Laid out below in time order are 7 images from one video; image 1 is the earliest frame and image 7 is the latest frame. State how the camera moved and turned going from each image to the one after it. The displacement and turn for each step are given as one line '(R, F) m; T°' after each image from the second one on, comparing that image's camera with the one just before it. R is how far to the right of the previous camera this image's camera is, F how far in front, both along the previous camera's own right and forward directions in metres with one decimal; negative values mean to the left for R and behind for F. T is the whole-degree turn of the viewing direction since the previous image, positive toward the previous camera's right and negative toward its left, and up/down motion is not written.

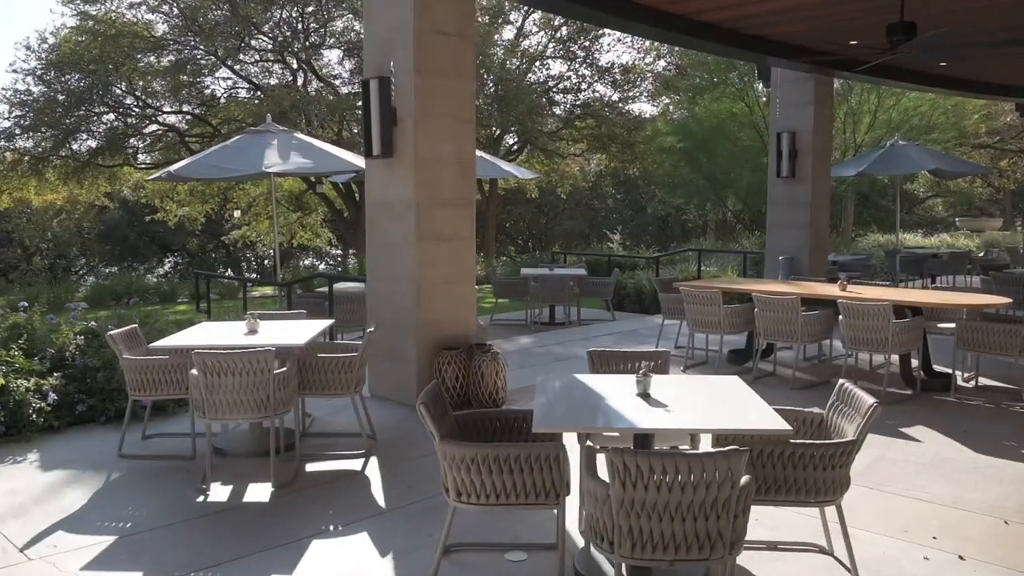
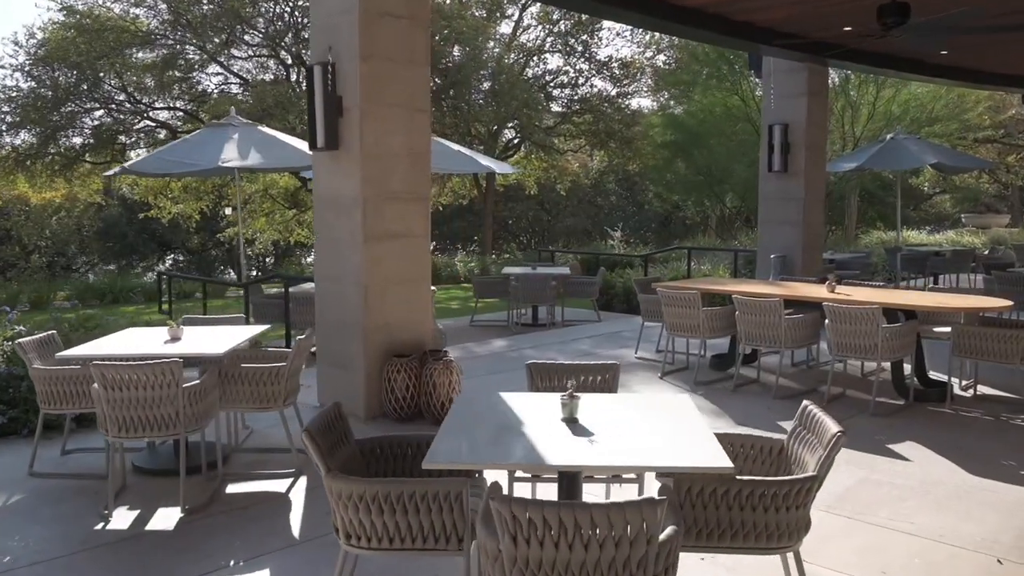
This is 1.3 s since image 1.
(+0.2, +0.4) m; 0°
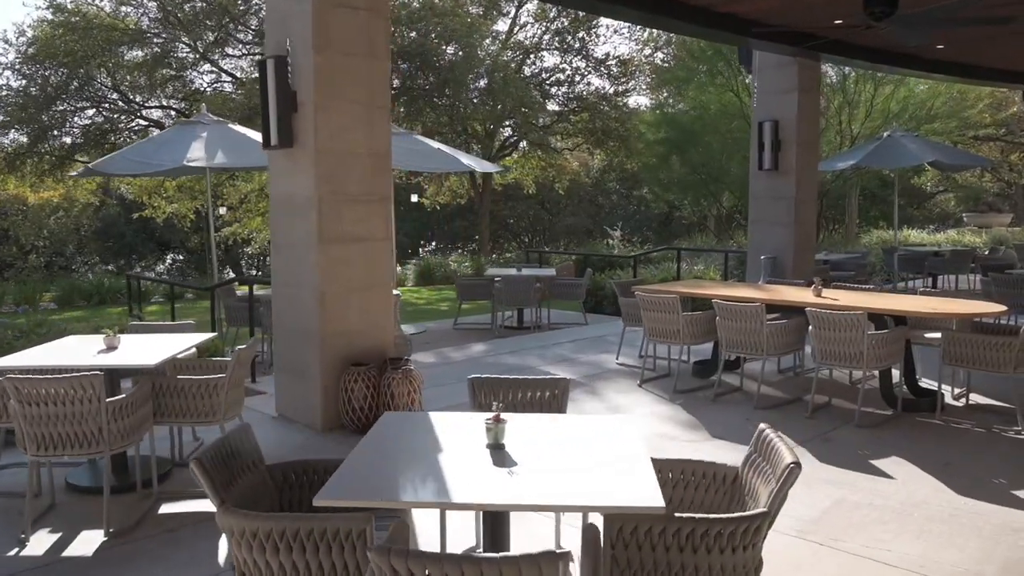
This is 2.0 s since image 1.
(+0.1, +0.3) m; 0°
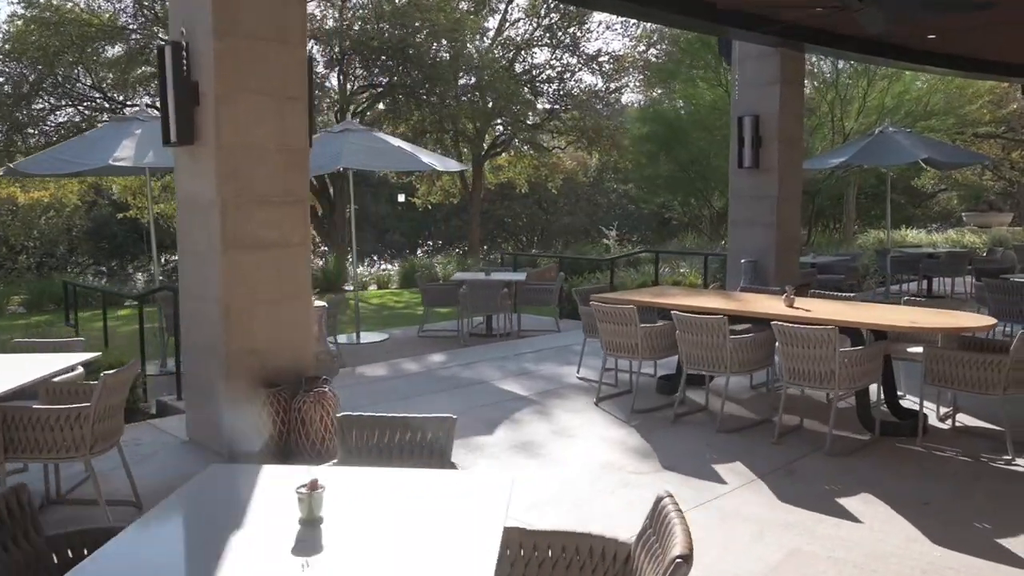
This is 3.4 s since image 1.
(+0.2, +0.5) m; 0°
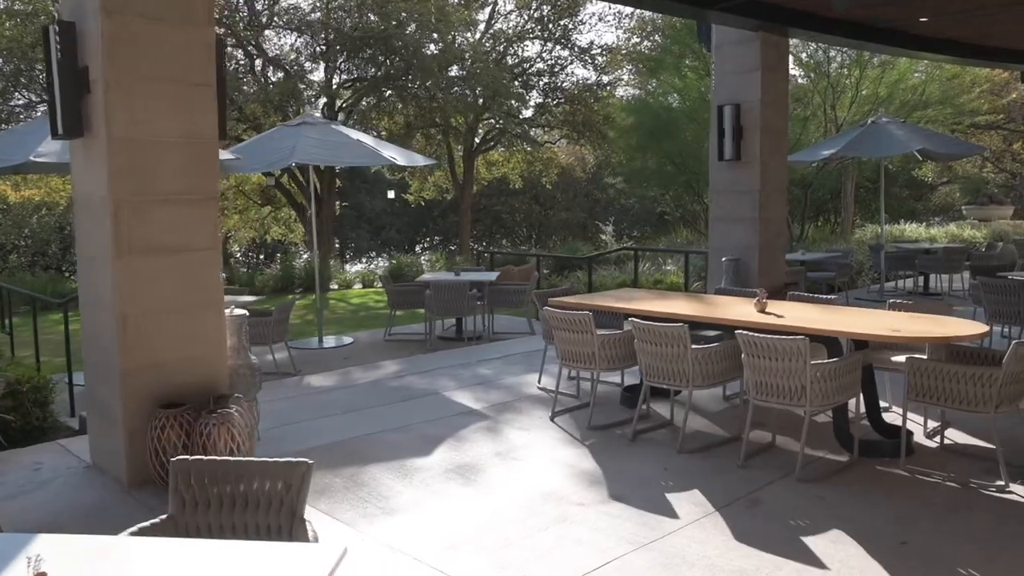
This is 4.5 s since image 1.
(+0.2, +0.5) m; 0°
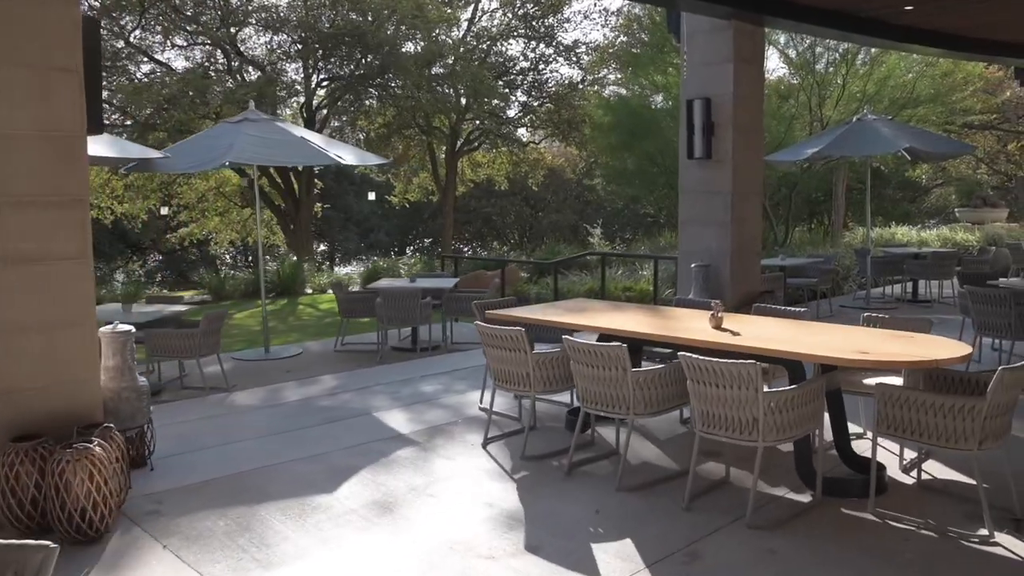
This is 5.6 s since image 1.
(+0.2, +0.5) m; 0°
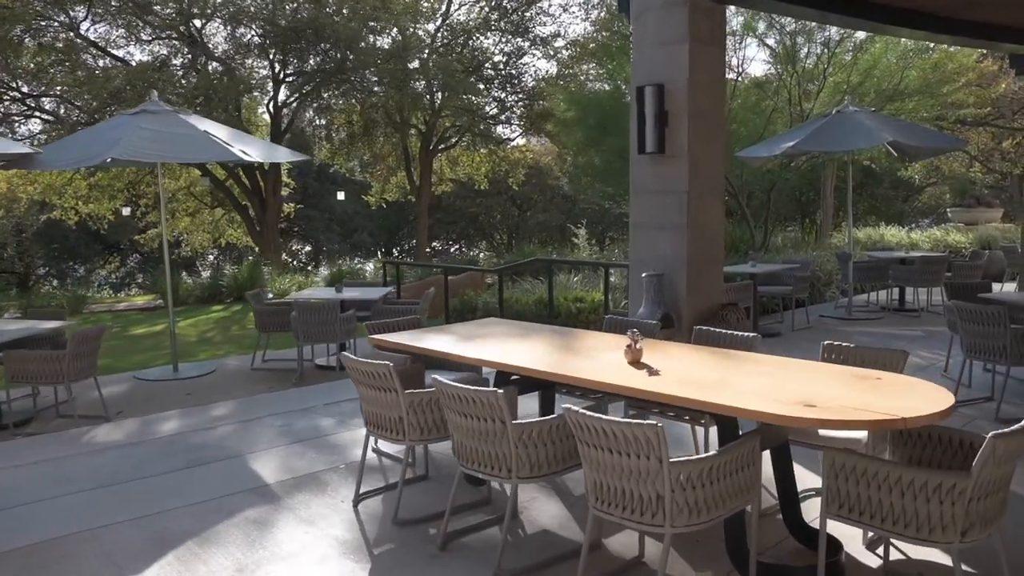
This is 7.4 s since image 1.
(+0.3, +0.8) m; 0°
